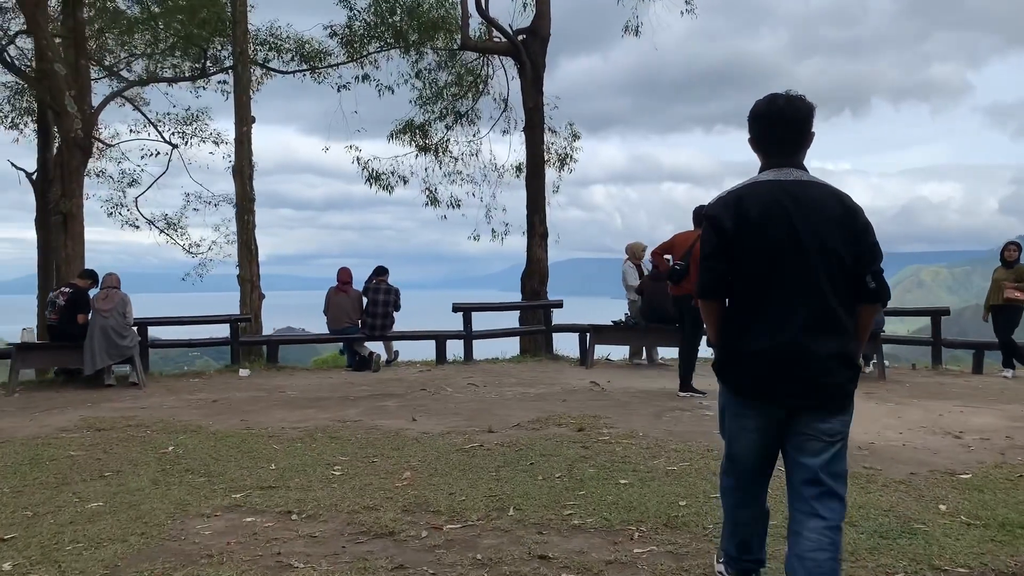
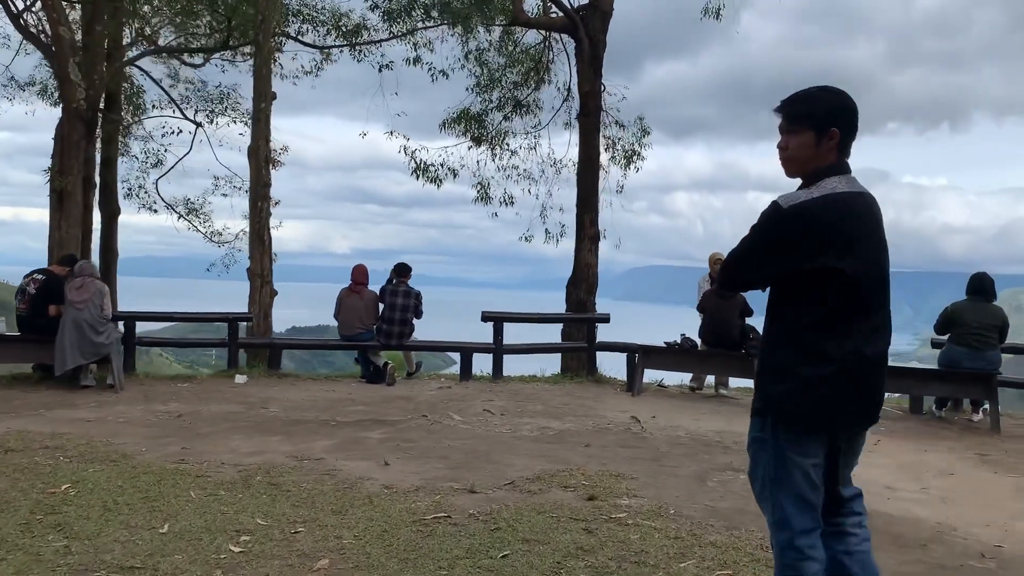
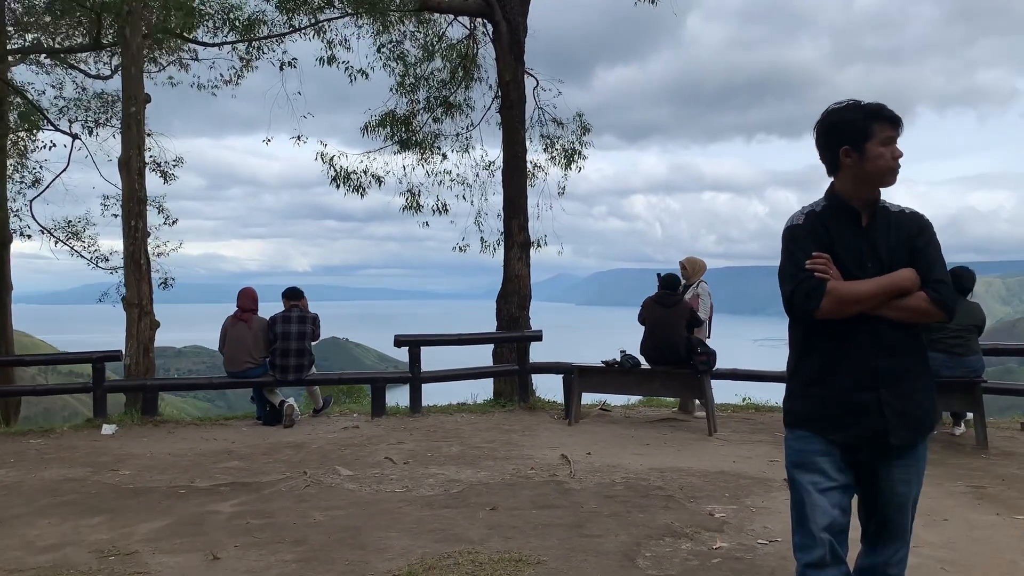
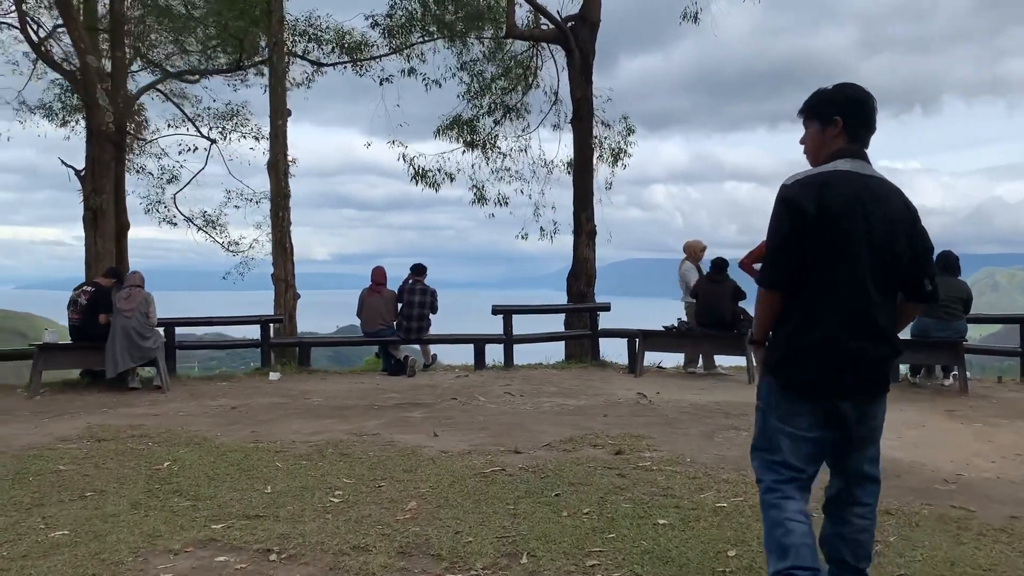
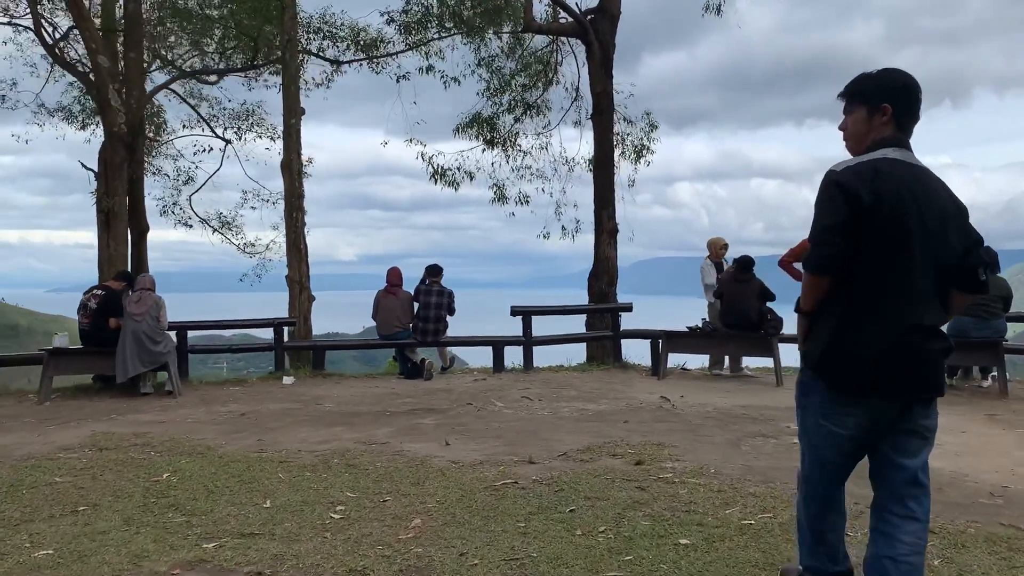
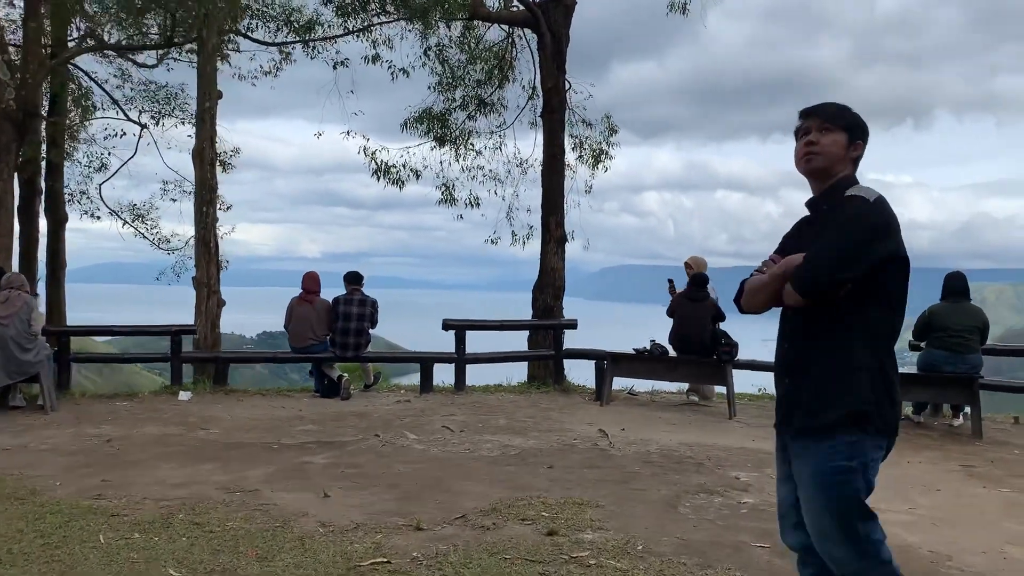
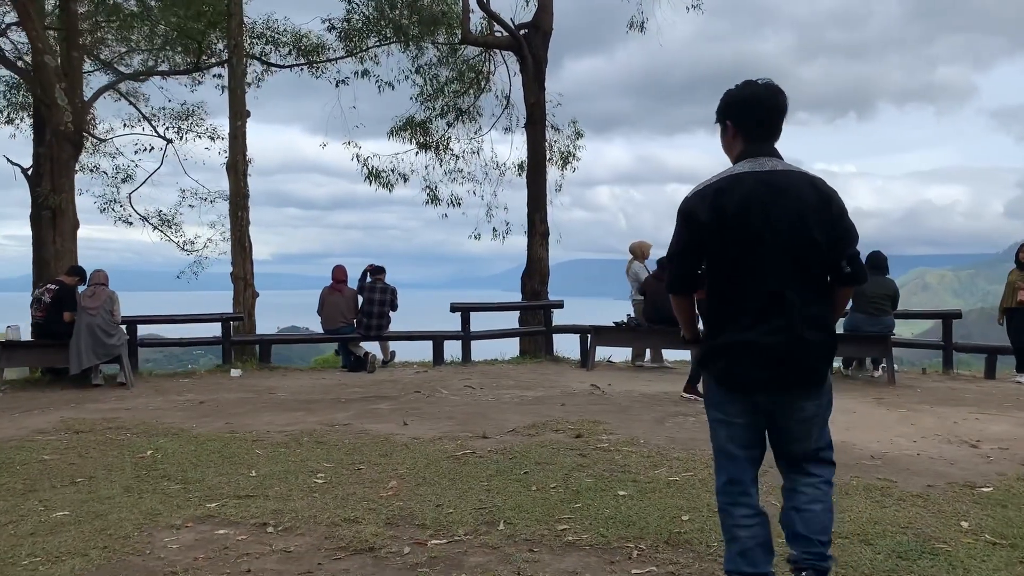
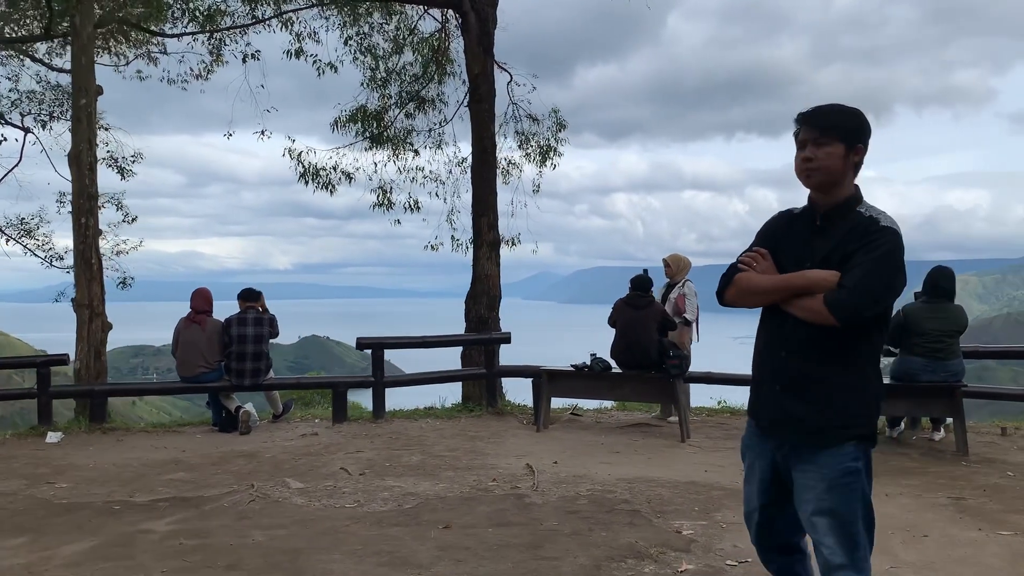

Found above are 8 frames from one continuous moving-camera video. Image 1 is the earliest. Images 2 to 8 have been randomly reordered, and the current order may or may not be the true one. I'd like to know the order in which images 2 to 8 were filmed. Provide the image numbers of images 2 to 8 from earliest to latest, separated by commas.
7, 4, 5, 2, 6, 3, 8
